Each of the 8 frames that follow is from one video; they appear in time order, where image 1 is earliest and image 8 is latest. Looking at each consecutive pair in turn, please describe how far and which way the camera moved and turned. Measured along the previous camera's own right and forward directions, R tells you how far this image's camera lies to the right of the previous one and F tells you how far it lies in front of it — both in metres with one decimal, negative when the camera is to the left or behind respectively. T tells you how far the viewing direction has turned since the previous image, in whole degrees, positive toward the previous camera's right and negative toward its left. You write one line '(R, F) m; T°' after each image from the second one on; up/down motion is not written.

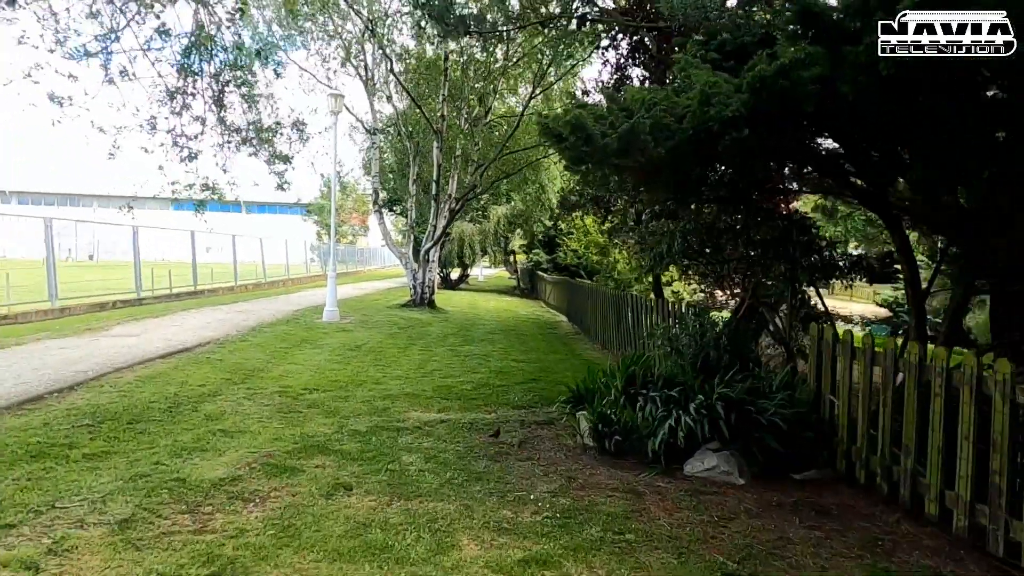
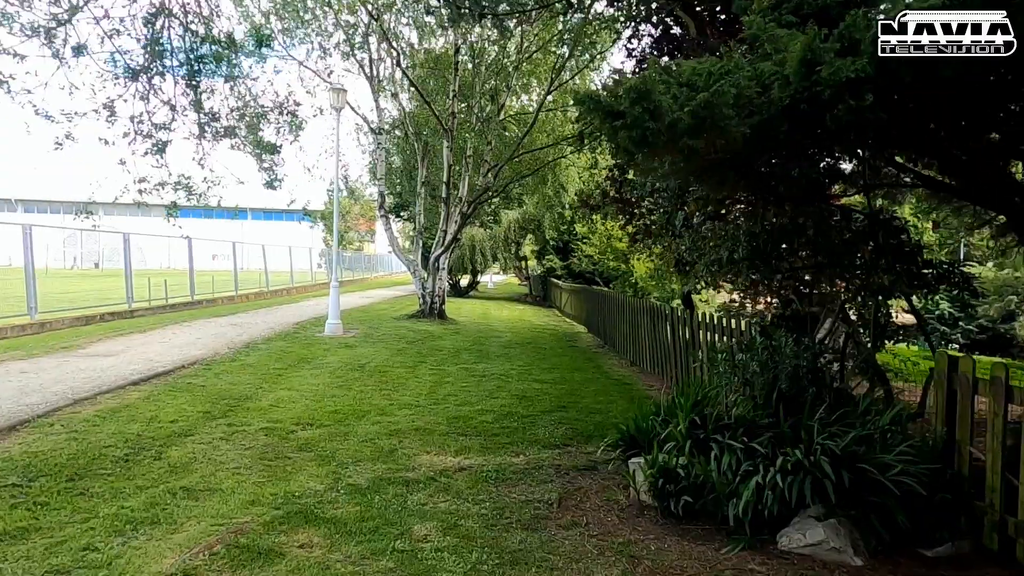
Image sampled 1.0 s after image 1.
(-0.2, +1.0) m; -1°
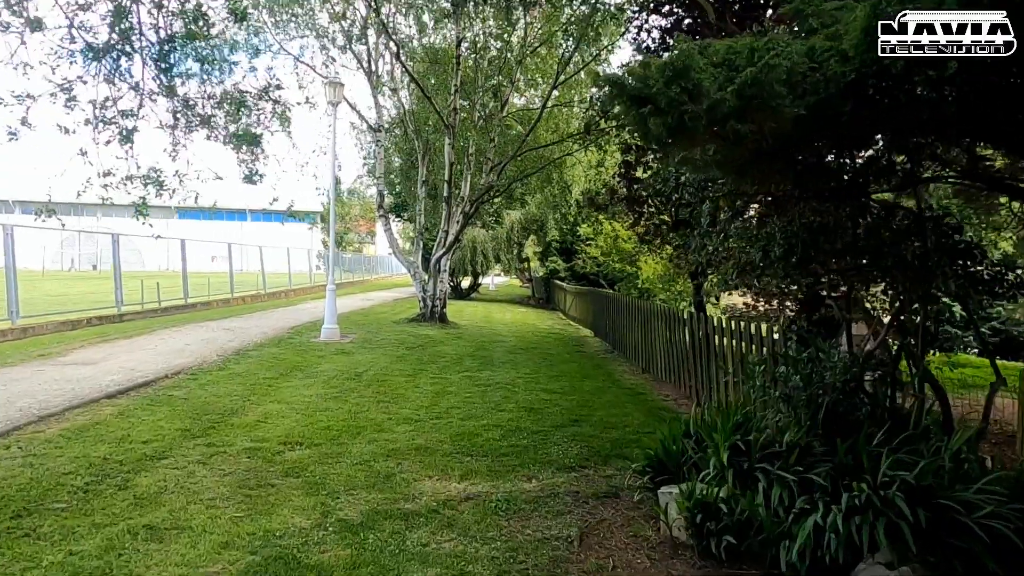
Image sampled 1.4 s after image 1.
(-0.1, +0.5) m; 0°
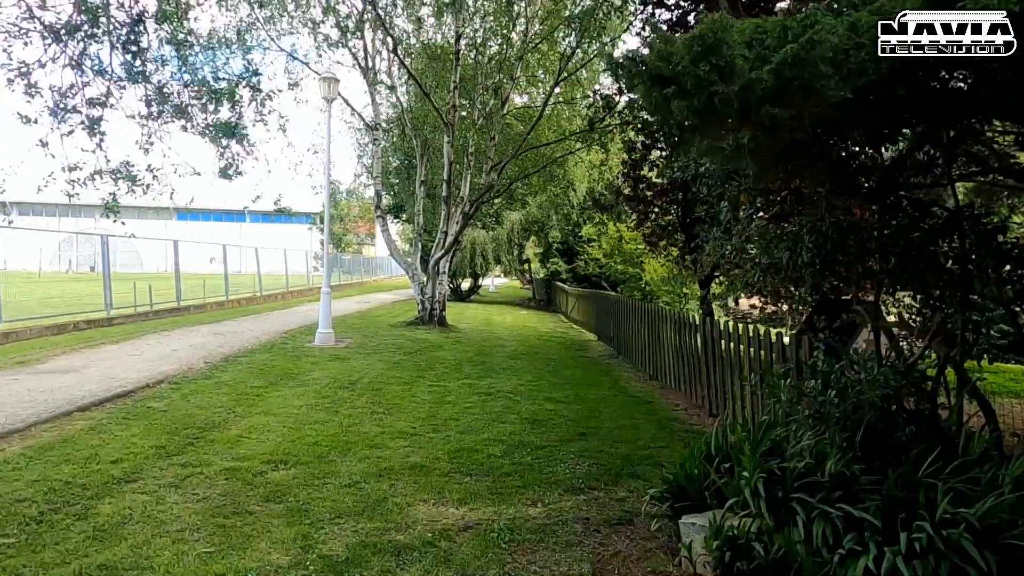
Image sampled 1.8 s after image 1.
(0.0, +0.4) m; 0°
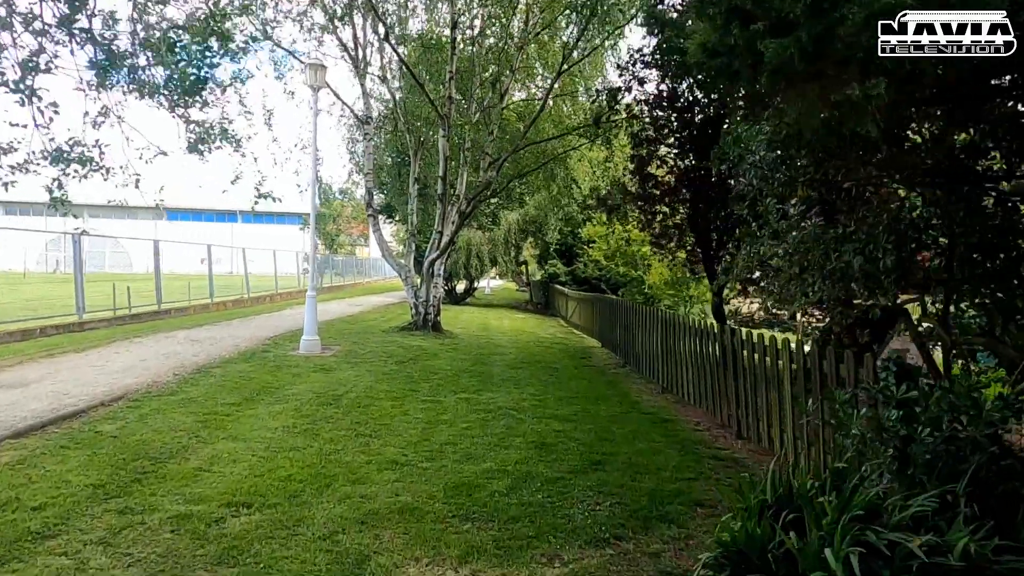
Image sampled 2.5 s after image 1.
(-0.1, +0.8) m; +1°
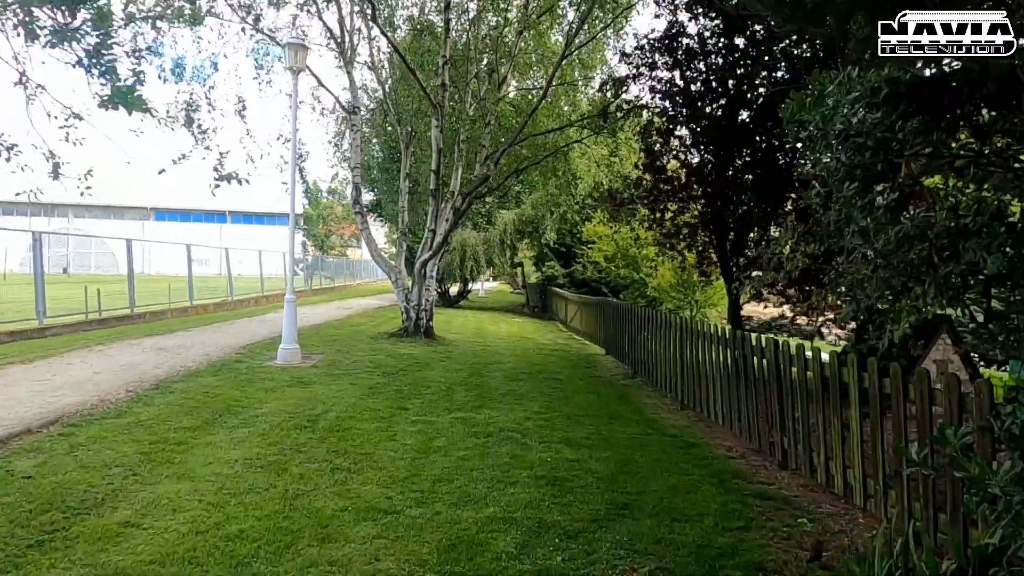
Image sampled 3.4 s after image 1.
(-0.1, +0.9) m; +1°
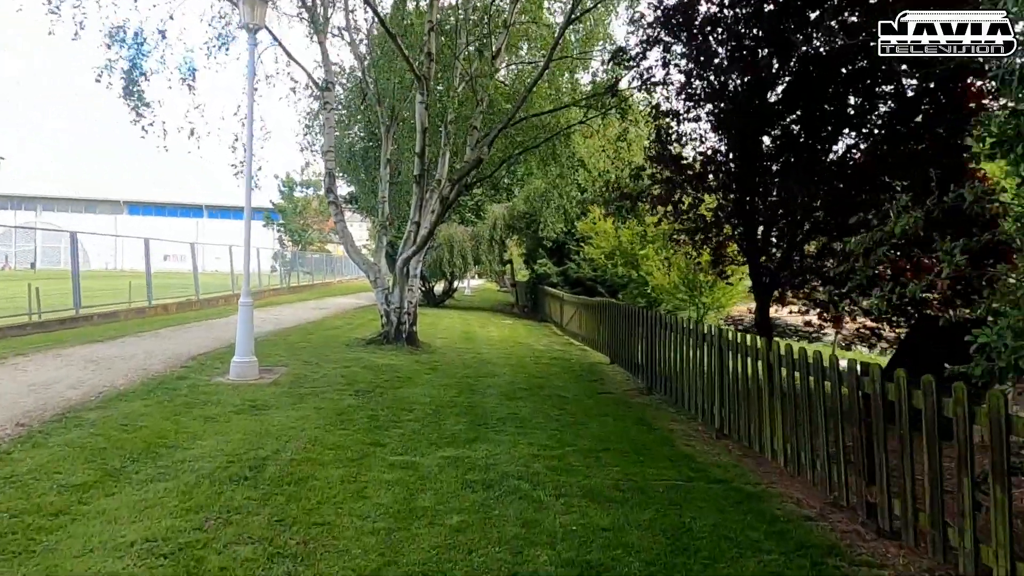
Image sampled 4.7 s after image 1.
(-0.2, +1.4) m; +1°
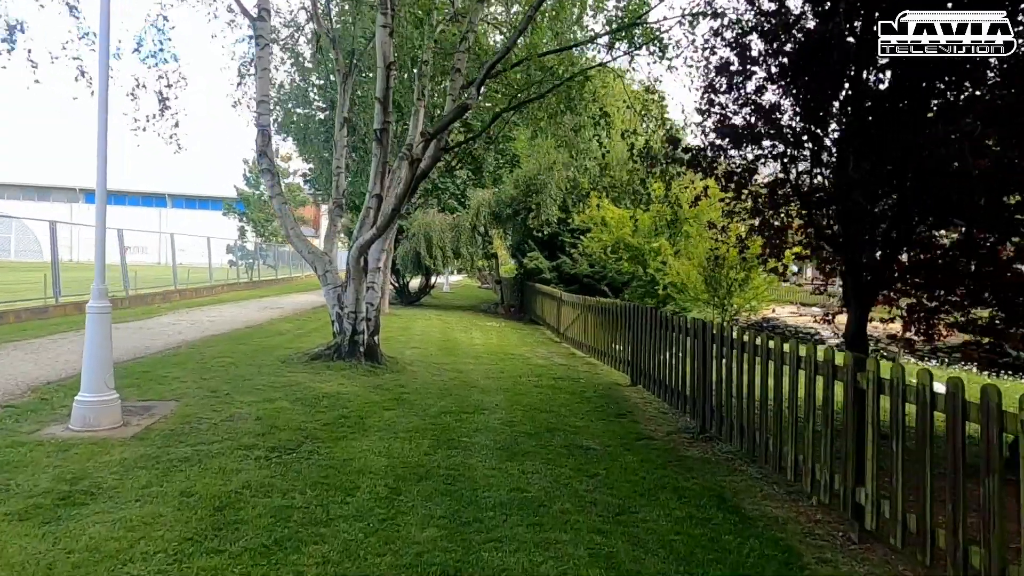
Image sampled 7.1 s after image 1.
(-0.2, +2.6) m; +2°
